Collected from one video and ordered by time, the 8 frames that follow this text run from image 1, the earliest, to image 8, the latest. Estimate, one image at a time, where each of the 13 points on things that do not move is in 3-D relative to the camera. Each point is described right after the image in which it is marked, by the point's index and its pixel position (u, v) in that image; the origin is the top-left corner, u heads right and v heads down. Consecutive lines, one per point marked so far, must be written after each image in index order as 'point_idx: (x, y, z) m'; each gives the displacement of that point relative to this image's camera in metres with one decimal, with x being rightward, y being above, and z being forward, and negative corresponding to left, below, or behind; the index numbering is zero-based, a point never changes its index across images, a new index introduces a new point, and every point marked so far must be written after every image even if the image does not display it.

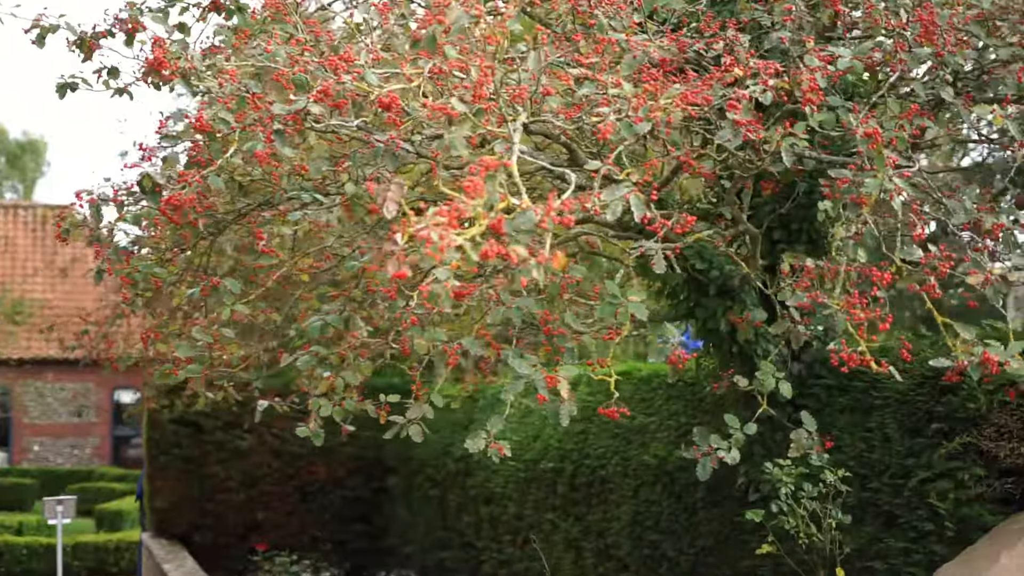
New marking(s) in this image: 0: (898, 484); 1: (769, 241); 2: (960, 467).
0: (+1.2, -0.6, +4.7) m
1: (+0.9, +0.2, +5.0) m
2: (+1.3, -0.5, +4.5) m
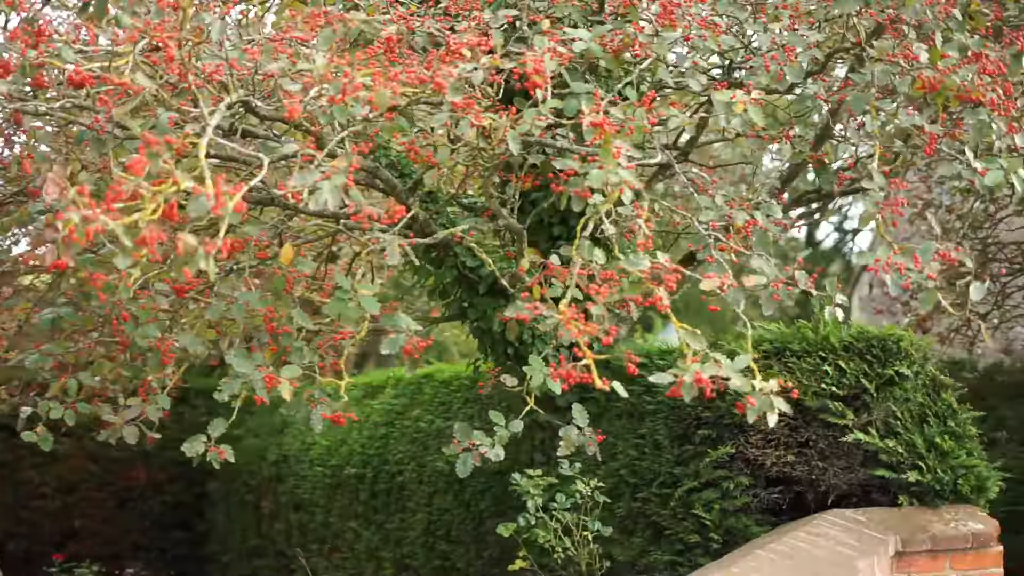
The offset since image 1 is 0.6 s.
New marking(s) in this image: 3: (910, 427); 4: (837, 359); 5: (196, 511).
0: (+0.4, -0.6, +4.5) m
1: (+0.1, +0.2, +4.8) m
2: (+0.6, -0.5, +4.3) m
3: (+1.1, -0.4, +4.2) m
4: (+0.9, -0.2, +4.3) m
5: (-1.8, -1.3, +8.7) m
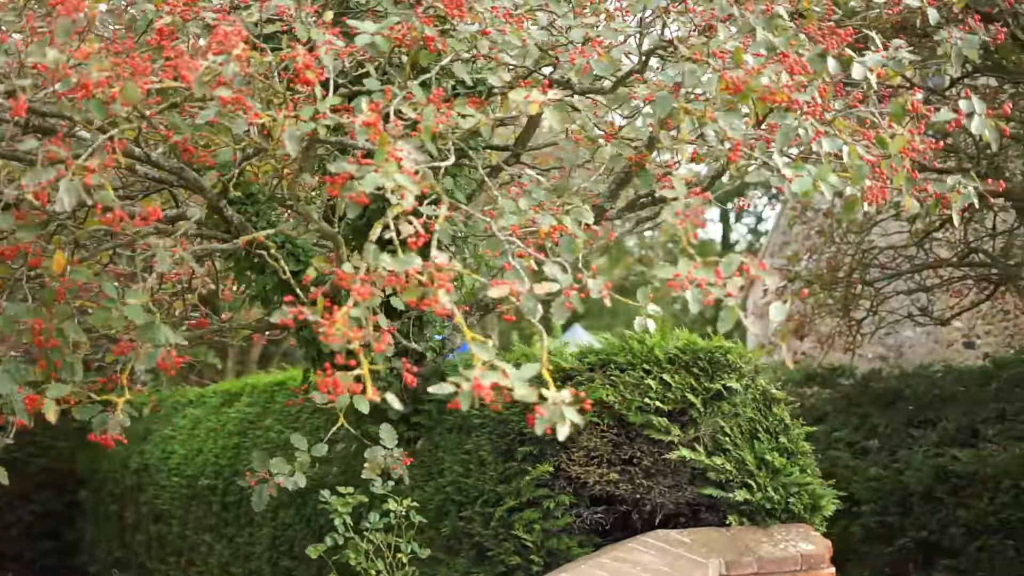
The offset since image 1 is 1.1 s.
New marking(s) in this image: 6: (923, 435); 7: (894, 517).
0: (-0.1, -0.6, +4.2) m
1: (-0.4, +0.1, +4.6) m
2: (+0.1, -0.6, +4.1) m
3: (+0.6, -0.4, +4.1) m
4: (+0.4, -0.2, +4.1) m
5: (-2.5, -1.3, +8.4) m
6: (+1.9, -0.7, +7.0) m
7: (+1.7, -1.0, +6.9) m
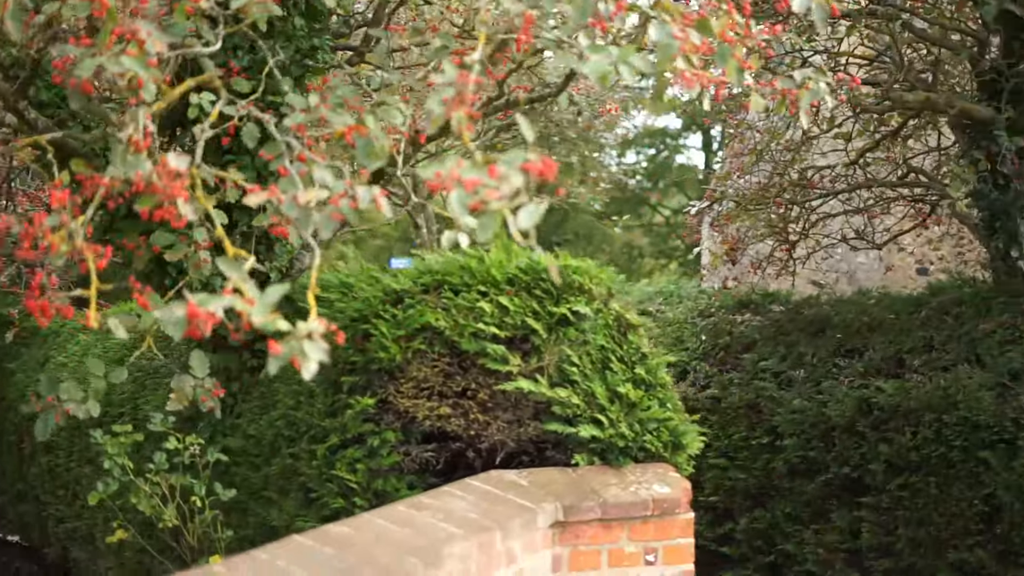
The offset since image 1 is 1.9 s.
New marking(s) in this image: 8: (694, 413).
0: (-0.5, -0.4, +3.8) m
1: (-0.9, +0.4, +4.1) m
2: (-0.3, -0.3, +3.7) m
3: (+0.2, -0.2, +3.6) m
4: (0.0, 0.0, +3.6) m
5: (-2.9, -0.9, +8.0) m
6: (+1.4, -0.3, +6.6) m
7: (+1.3, -0.7, +6.5) m
8: (+0.9, -0.6, +7.4) m
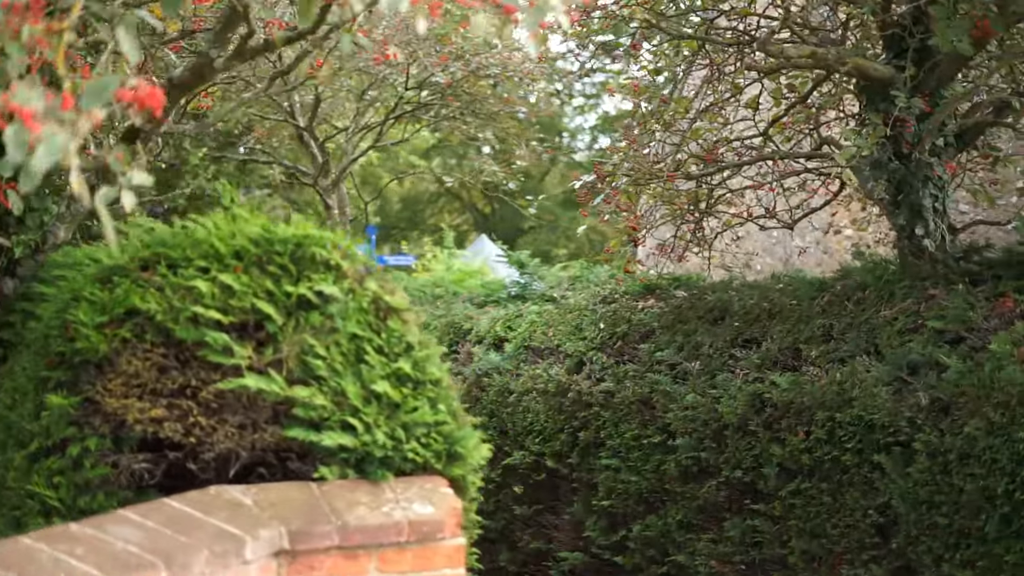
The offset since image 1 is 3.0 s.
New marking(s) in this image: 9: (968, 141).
0: (-1.0, -0.4, +3.2) m
1: (-1.4, +0.4, +3.4) m
2: (-0.9, -0.3, +3.0) m
3: (-0.3, -0.2, +3.0) m
4: (-0.6, 0.0, +3.0) m
5: (-3.5, -0.8, +7.3) m
6: (+0.9, -0.3, +5.9) m
7: (+0.7, -0.6, +5.8) m
8: (+0.3, -0.5, +6.8) m
9: (+1.6, +0.5, +5.5) m
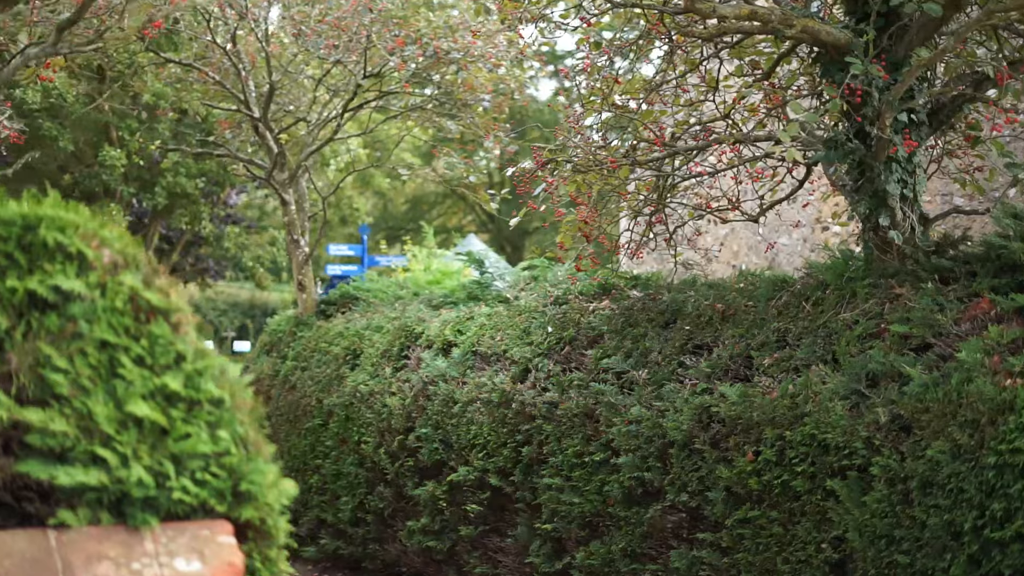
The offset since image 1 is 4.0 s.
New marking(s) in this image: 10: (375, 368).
0: (-1.3, -0.3, +2.5) m
1: (-1.7, +0.4, +2.8) m
2: (-1.2, -0.3, +2.4) m
3: (-0.7, -0.1, +2.3) m
4: (-0.9, 0.0, +2.3) m
5: (-3.7, -0.8, +6.7) m
6: (+0.6, -0.3, +5.2) m
7: (+0.5, -0.6, +5.1) m
8: (+0.1, -0.5, +6.1) m
9: (+1.4, +0.5, +4.8) m
10: (-0.7, -0.4, +8.2) m
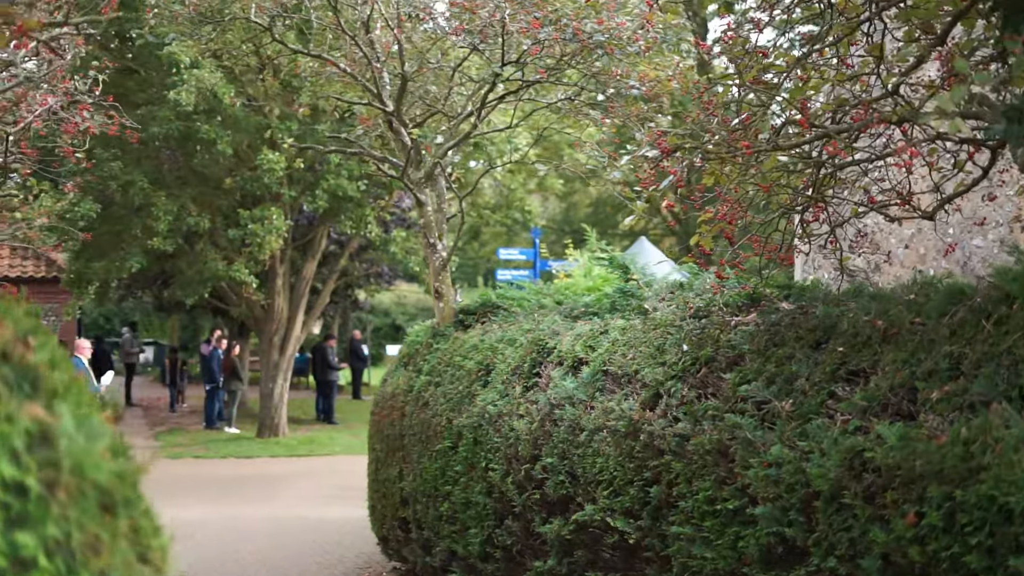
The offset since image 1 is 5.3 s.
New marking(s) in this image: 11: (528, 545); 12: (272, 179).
0: (-1.4, -0.4, +1.8) m
1: (-1.7, +0.4, +2.1) m
2: (-1.2, -0.3, +1.6) m
3: (-0.7, -0.2, +1.5) m
4: (-0.9, 0.0, +1.6) m
5: (-3.2, -0.8, +6.3) m
6: (+0.9, -0.3, +4.2) m
7: (+0.8, -0.7, +4.2) m
8: (+0.5, -0.6, +5.2) m
9: (+1.6, +0.5, +3.7) m
10: (0.0, -0.5, +7.4) m
11: (+0.1, -1.2, +6.8) m
12: (-2.5, +1.1, +15.9) m
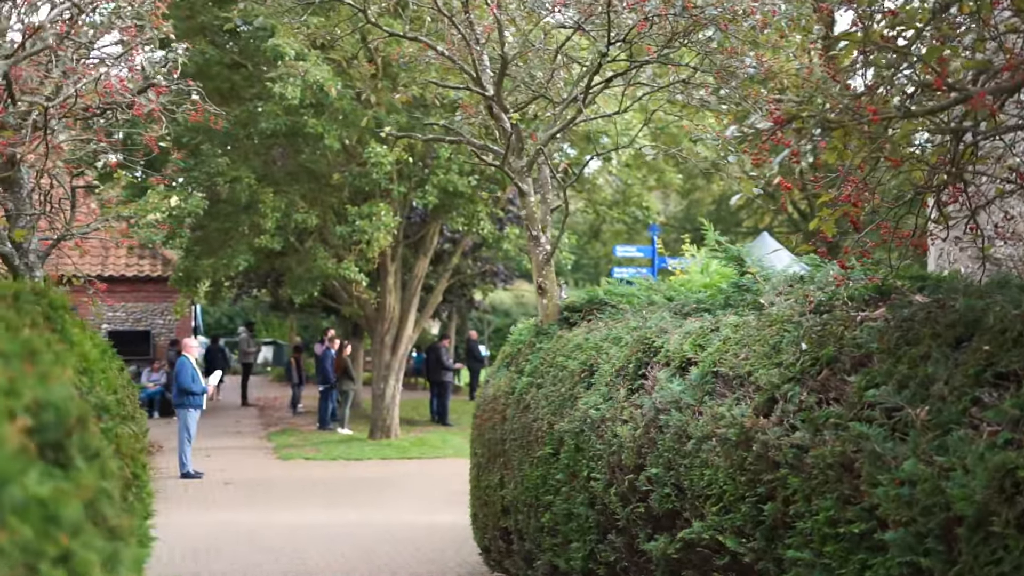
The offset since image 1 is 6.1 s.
0: (-1.4, -0.3, +1.4) m
1: (-1.6, +0.4, +1.7) m
2: (-1.2, -0.3, +1.2) m
3: (-0.7, -0.2, +1.0) m
4: (-0.9, 0.0, +1.1) m
5: (-2.8, -0.8, +5.9) m
6: (+1.1, -0.3, +3.6) m
7: (+1.0, -0.6, +3.5) m
8: (+0.8, -0.5, +4.6) m
9: (+1.8, +0.5, +3.0) m
10: (+0.4, -0.5, +6.8) m
11: (+0.5, -1.1, +6.3) m
12: (-1.3, +1.2, +15.4) m
